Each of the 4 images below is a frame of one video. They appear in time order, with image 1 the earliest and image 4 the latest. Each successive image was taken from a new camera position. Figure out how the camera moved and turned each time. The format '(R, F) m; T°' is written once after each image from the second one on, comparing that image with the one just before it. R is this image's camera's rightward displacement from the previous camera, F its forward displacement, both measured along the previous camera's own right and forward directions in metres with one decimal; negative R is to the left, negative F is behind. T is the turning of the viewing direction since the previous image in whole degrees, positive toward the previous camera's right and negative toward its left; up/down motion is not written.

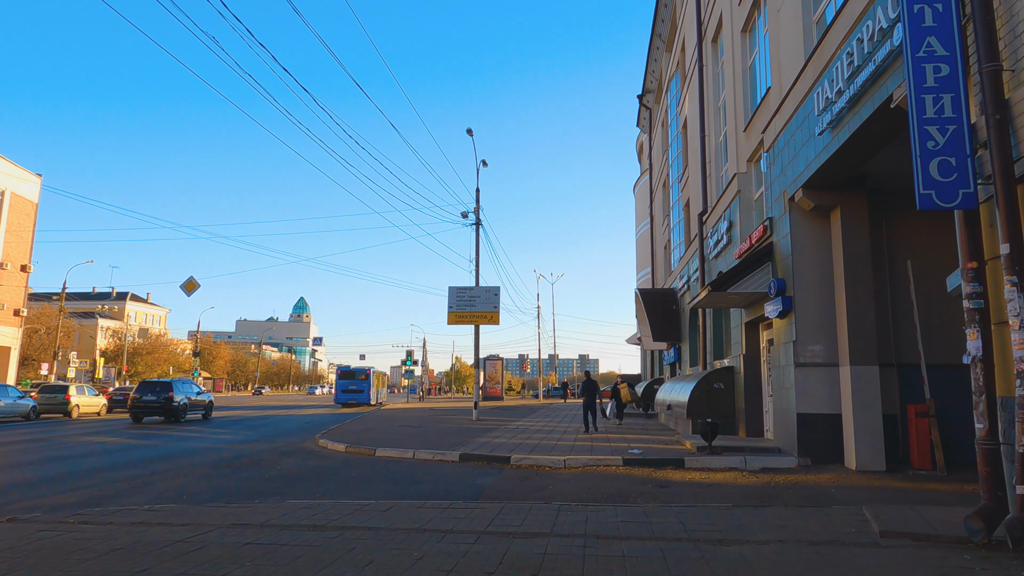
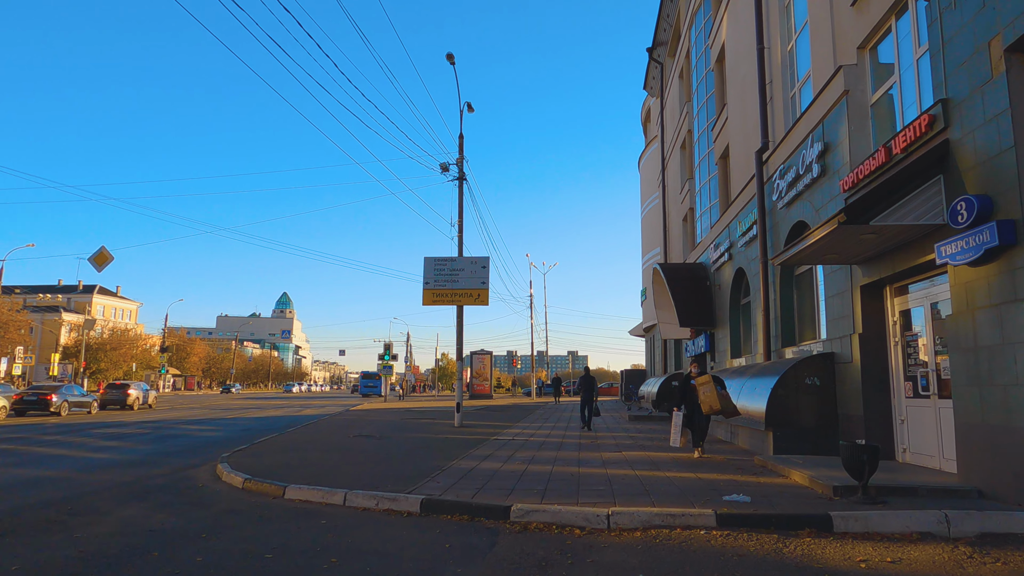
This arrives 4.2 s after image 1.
(-0.1, +5.2) m; +1°
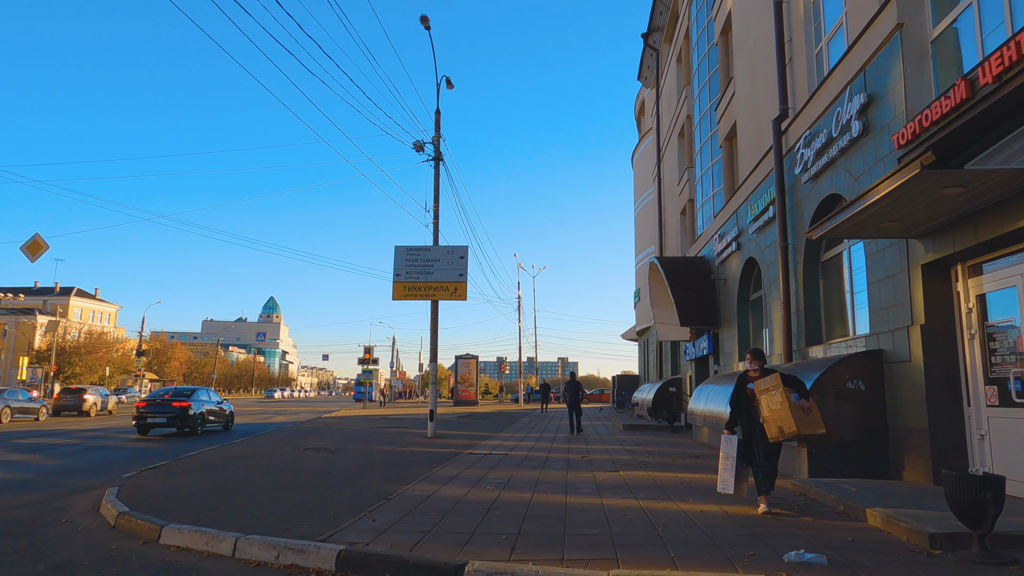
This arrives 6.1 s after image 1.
(+0.2, +2.1) m; +1°
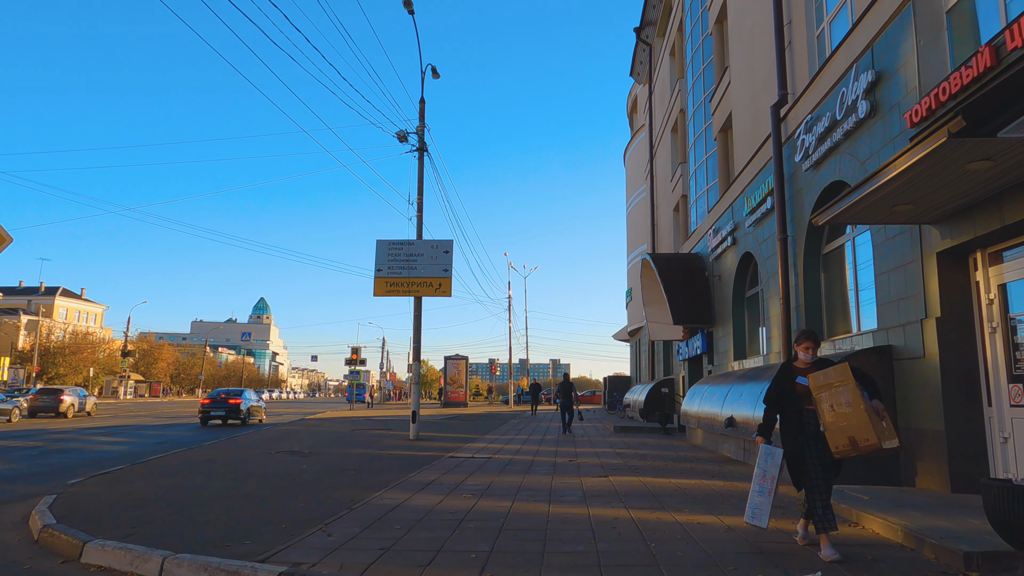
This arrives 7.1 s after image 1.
(+0.1, +0.7) m; +1°
